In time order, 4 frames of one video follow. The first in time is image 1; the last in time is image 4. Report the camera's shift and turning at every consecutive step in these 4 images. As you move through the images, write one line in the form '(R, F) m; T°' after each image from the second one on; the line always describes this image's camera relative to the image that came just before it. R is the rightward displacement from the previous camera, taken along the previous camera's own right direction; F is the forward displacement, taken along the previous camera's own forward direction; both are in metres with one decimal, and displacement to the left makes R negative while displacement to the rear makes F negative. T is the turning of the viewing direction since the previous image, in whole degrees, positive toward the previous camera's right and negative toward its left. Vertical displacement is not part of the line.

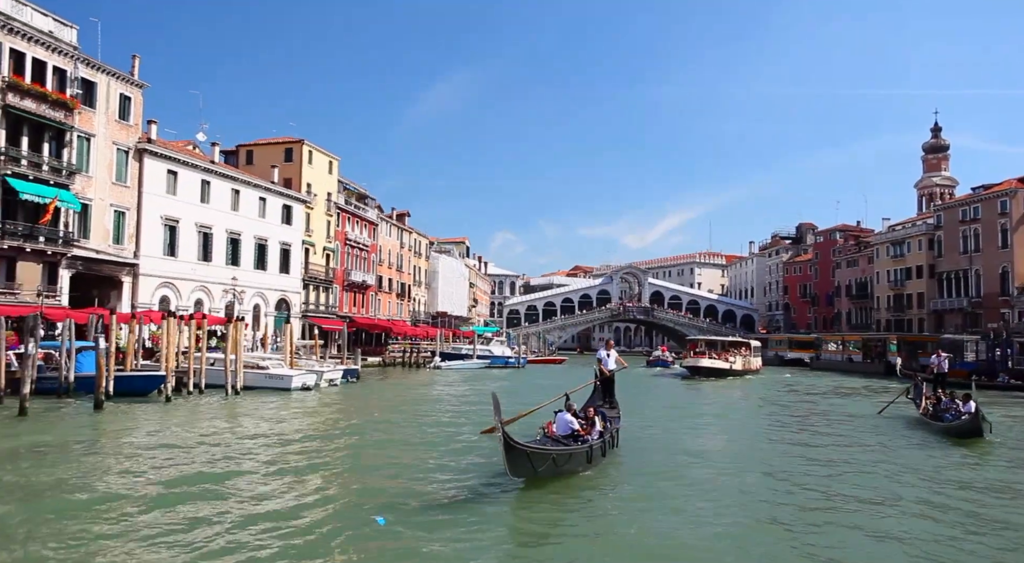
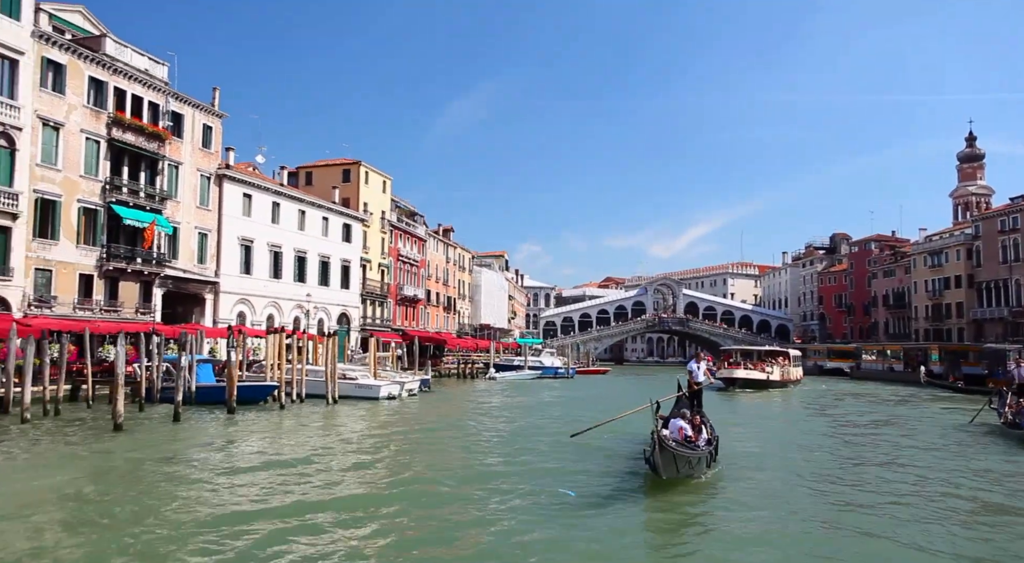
(-1.9, -2.2) m; -2°
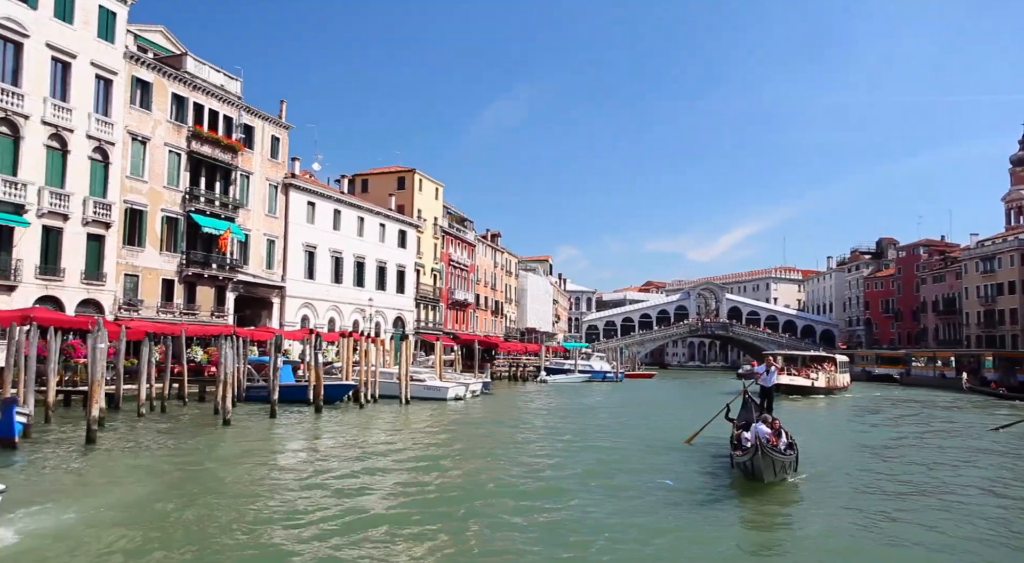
(-1.1, -1.2) m; -3°
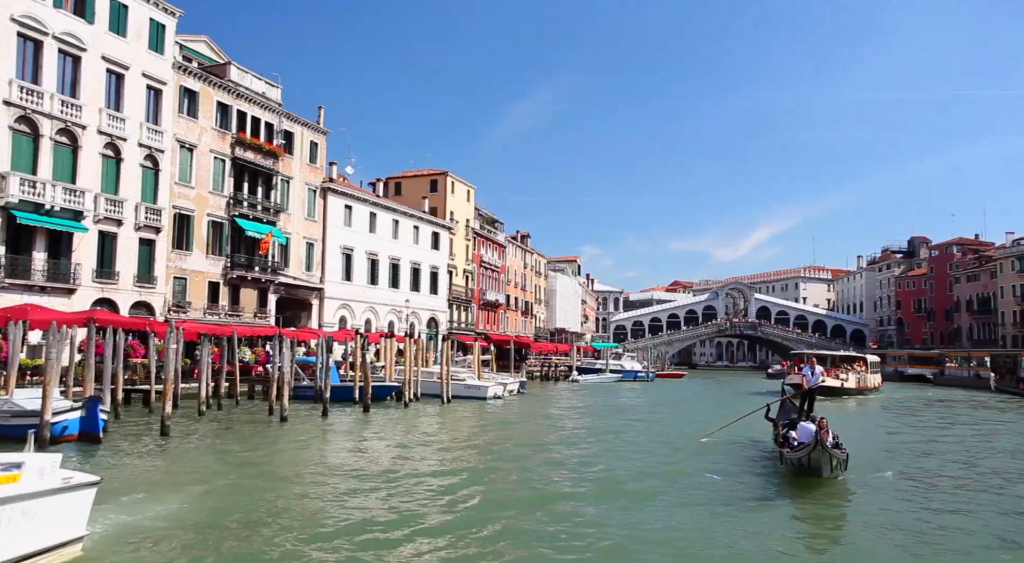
(-0.6, -0.7) m; -2°
